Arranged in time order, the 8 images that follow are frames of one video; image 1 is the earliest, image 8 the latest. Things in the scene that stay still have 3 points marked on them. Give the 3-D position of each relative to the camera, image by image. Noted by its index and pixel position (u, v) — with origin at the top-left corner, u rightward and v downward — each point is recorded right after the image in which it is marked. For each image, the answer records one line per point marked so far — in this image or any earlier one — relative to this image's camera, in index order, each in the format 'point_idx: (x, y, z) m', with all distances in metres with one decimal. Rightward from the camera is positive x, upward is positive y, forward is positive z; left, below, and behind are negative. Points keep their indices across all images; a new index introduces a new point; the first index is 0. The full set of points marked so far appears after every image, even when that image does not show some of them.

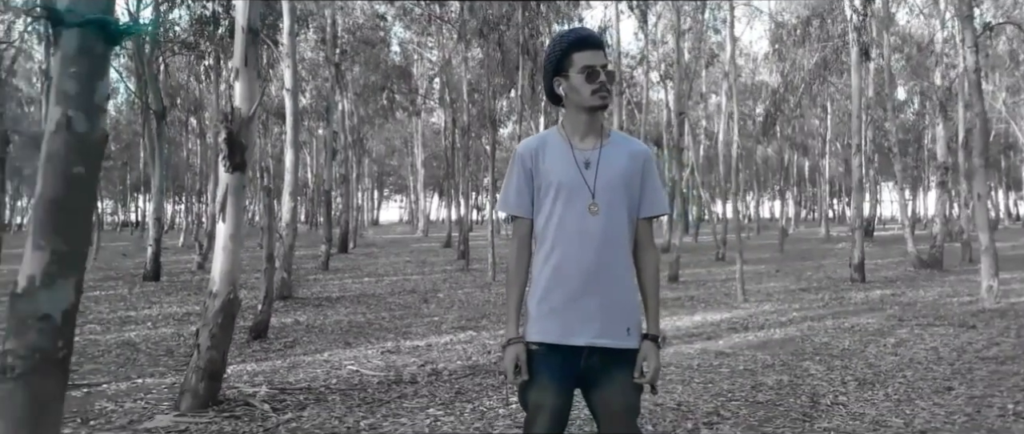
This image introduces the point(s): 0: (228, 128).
0: (-2.3, +0.7, +6.5) m
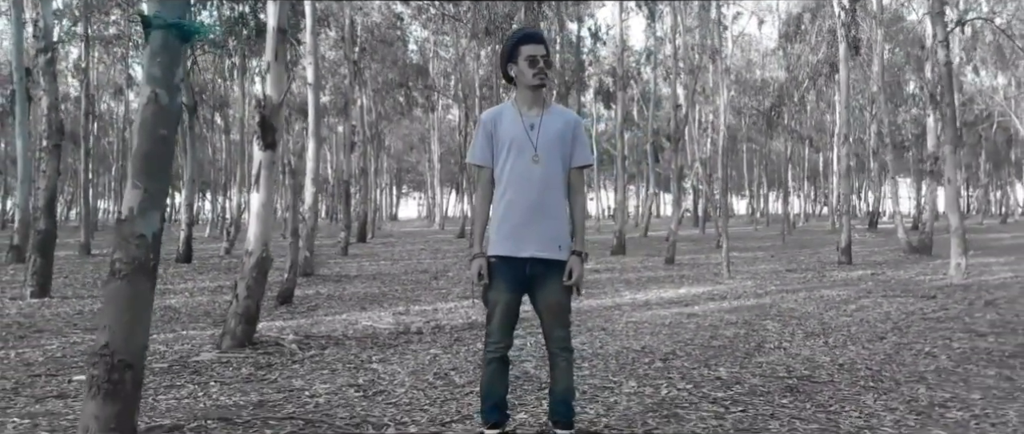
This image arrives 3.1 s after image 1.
0: (-2.5, +1.0, +7.7) m
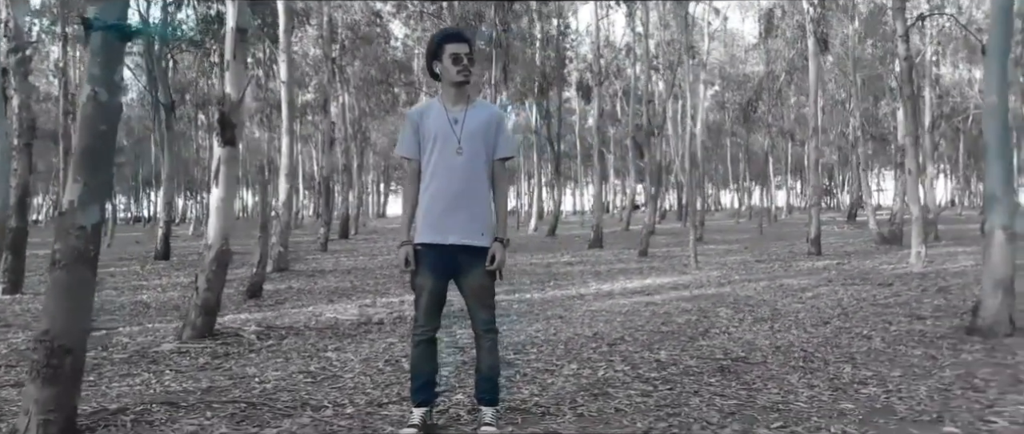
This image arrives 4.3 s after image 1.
0: (-2.9, +1.1, +7.9) m
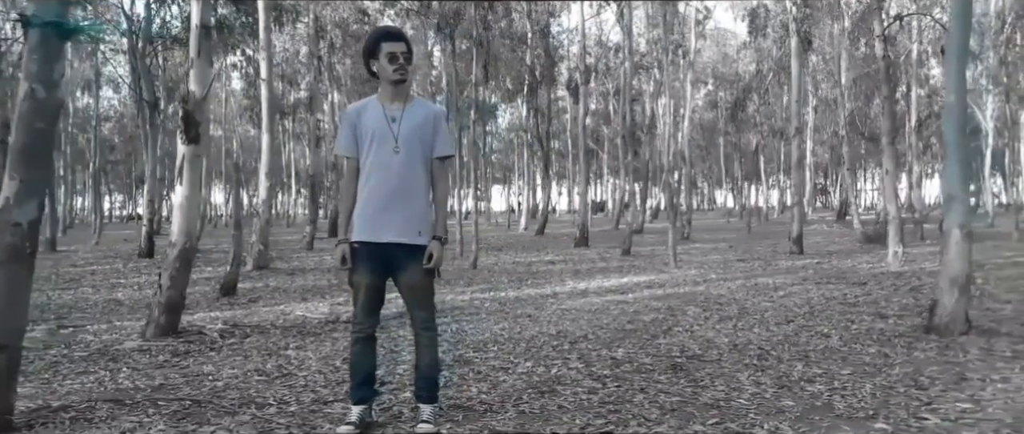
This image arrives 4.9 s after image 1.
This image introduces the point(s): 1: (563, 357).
0: (-3.3, +1.1, +7.9) m
1: (+0.4, -1.2, +6.6) m
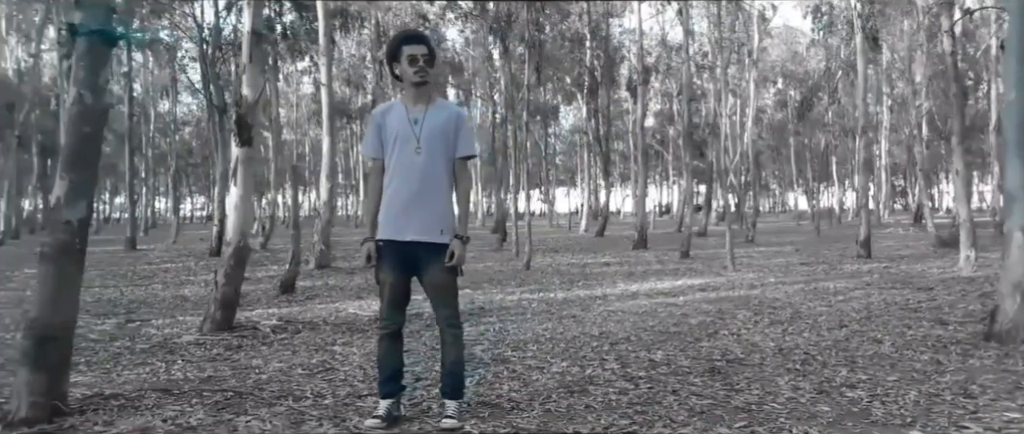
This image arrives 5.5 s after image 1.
0: (-2.9, +1.1, +8.2) m
1: (+0.7, -1.2, +6.6) m
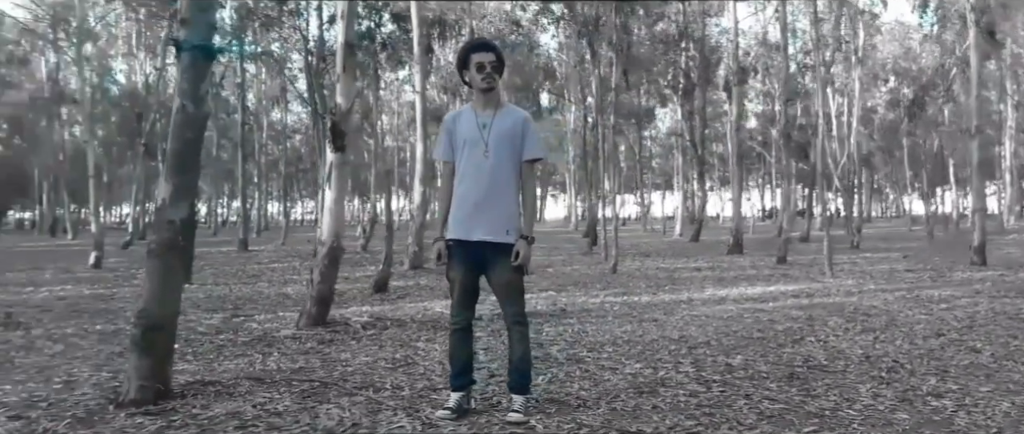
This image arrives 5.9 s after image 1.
0: (-2.0, +1.1, +8.6) m
1: (+1.4, -1.2, +6.6) m
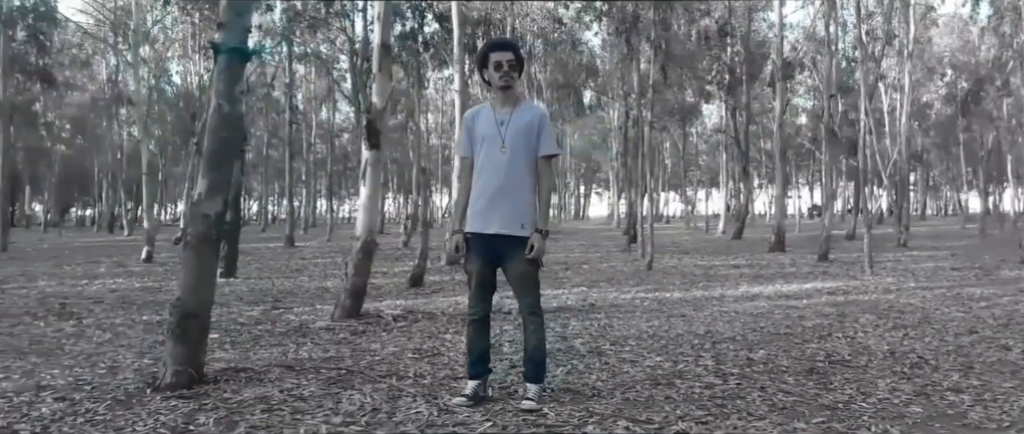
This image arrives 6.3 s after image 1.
0: (-1.7, +1.1, +8.9) m
1: (+1.6, -1.2, +6.6) m
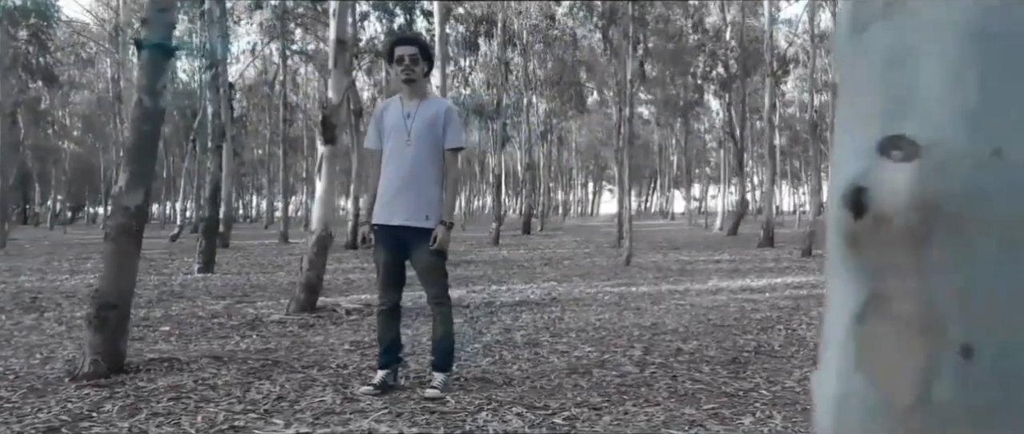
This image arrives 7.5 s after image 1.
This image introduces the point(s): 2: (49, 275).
0: (-2.2, +1.2, +9.0) m
1: (+1.0, -1.1, +6.7) m
2: (-8.2, -1.0, +13.9) m
